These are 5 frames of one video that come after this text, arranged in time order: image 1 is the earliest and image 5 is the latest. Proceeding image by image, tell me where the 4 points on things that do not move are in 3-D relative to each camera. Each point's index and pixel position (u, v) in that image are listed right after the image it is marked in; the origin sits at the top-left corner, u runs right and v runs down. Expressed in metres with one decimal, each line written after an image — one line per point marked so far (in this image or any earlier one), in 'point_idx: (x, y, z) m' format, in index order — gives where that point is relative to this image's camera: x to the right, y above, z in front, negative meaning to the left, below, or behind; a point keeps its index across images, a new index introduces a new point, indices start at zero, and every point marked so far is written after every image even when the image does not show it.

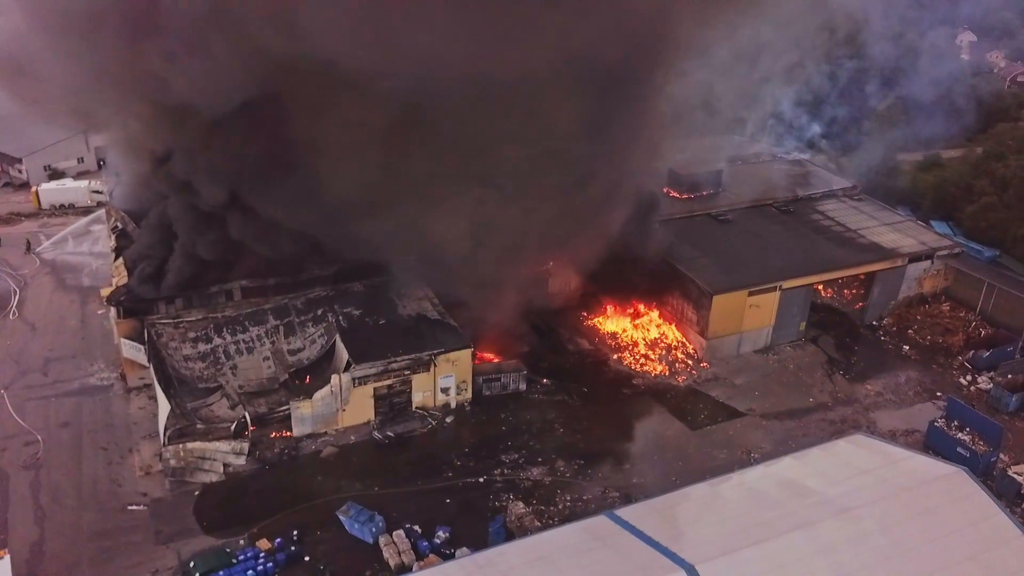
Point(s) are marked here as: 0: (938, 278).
0: (+9.0, +0.2, +15.8) m
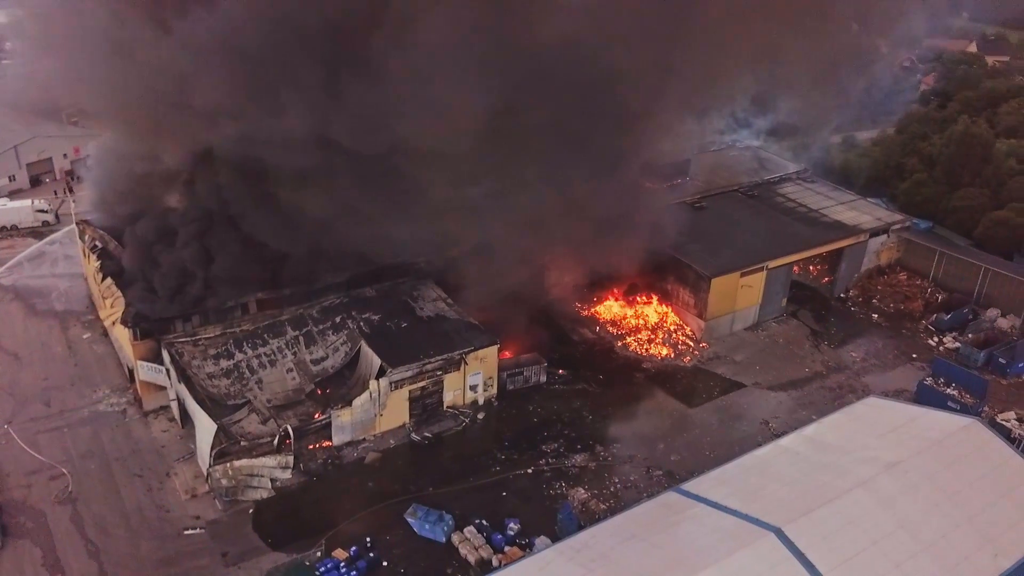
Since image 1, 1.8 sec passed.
0: (+8.7, +0.9, +17.1) m
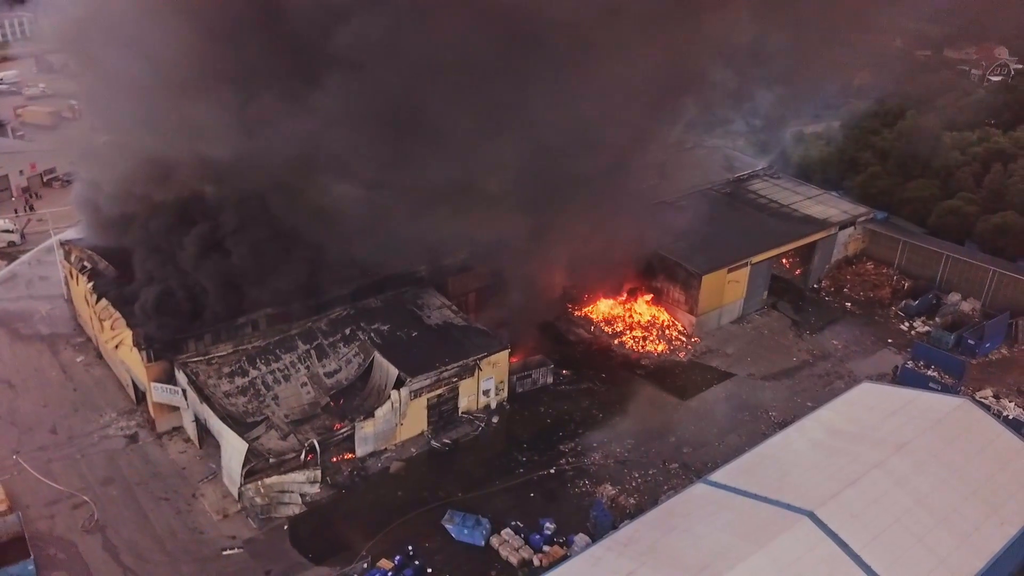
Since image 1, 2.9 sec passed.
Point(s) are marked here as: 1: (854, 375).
0: (+8.4, +1.1, +18.1) m
1: (+6.3, -1.6, +13.7) m
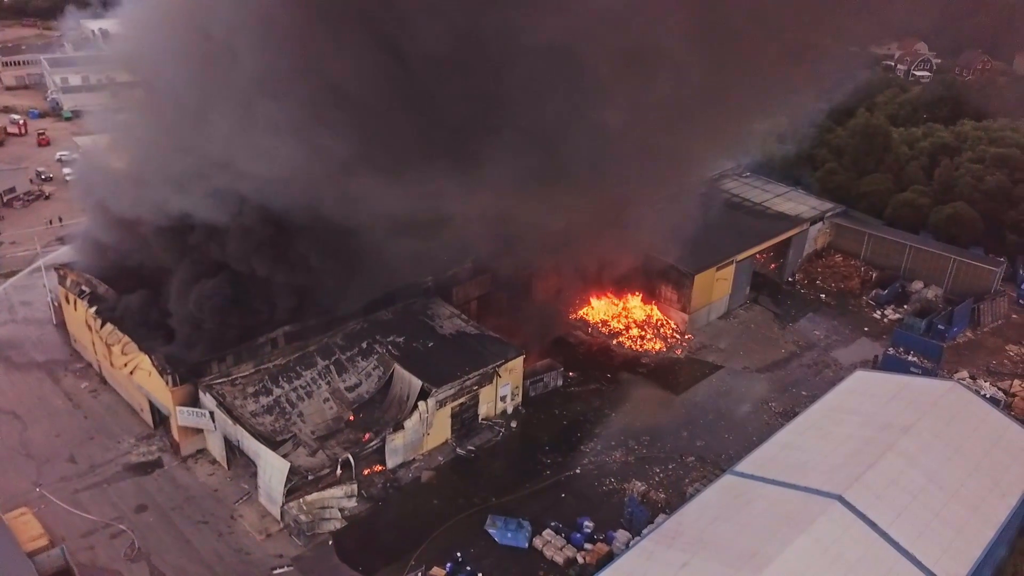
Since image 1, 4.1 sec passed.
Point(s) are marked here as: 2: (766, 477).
0: (+8.0, +1.3, +19.0) m
1: (+6.4, -1.5, +14.6) m
2: (+3.2, -2.4, +9.5) m
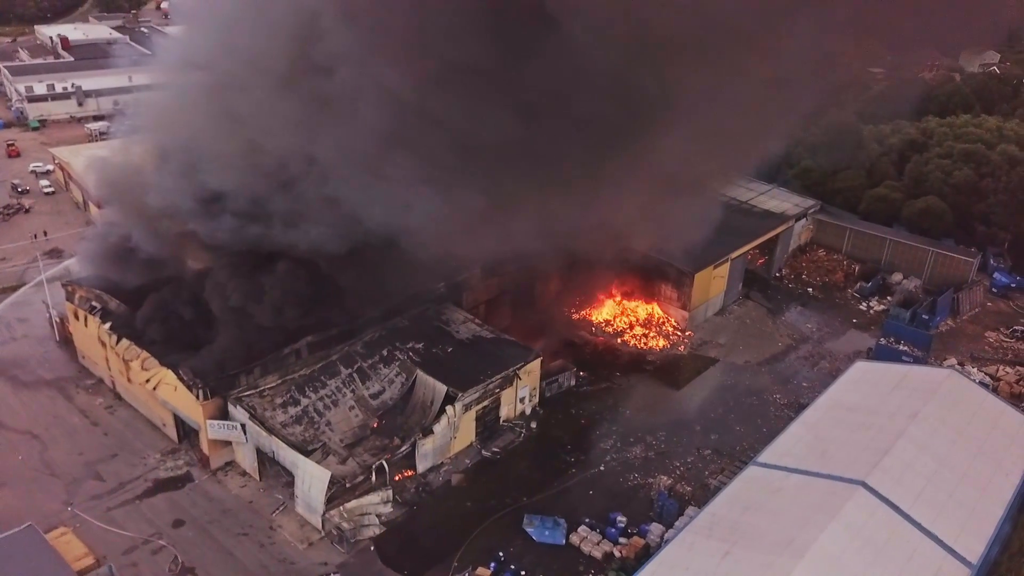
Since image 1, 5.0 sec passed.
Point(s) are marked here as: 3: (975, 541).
0: (+7.8, +1.5, +19.7) m
1: (+6.6, -1.4, +15.2) m
2: (+3.7, -2.4, +10.0) m
3: (+5.6, -3.0, +9.0) m
